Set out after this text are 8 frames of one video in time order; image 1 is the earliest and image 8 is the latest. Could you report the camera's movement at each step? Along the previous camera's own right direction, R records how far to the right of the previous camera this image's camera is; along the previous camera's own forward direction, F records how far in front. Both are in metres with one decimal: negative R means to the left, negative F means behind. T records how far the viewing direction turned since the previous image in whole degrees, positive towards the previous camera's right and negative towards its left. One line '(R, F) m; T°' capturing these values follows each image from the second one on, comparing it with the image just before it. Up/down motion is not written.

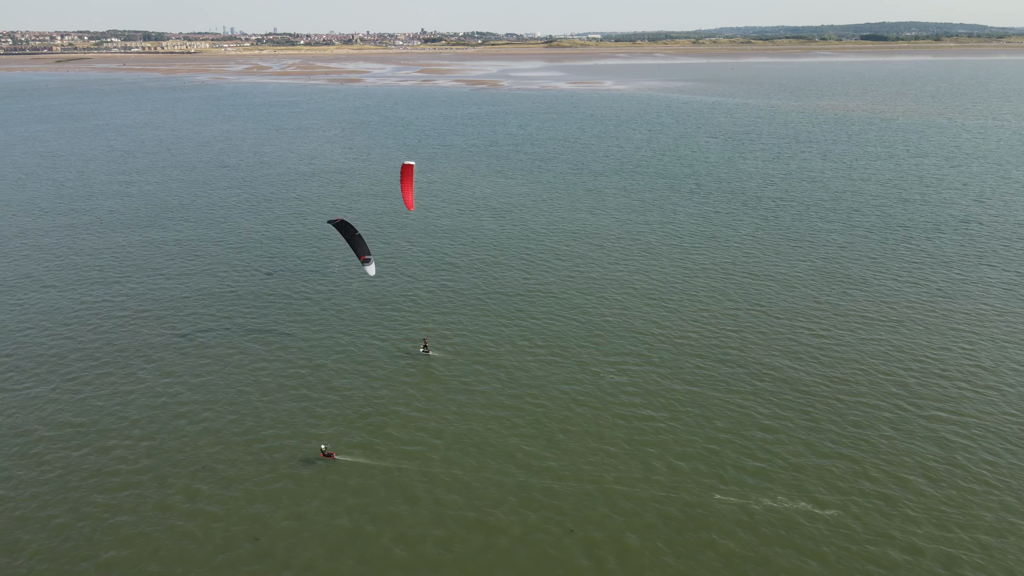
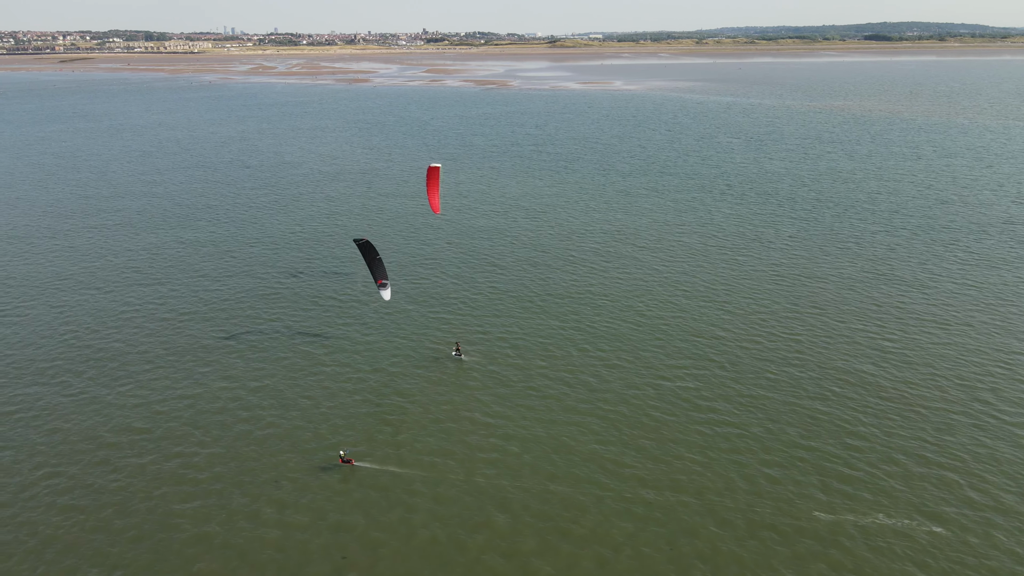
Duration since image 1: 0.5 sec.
(-2.9, +0.6) m; 0°
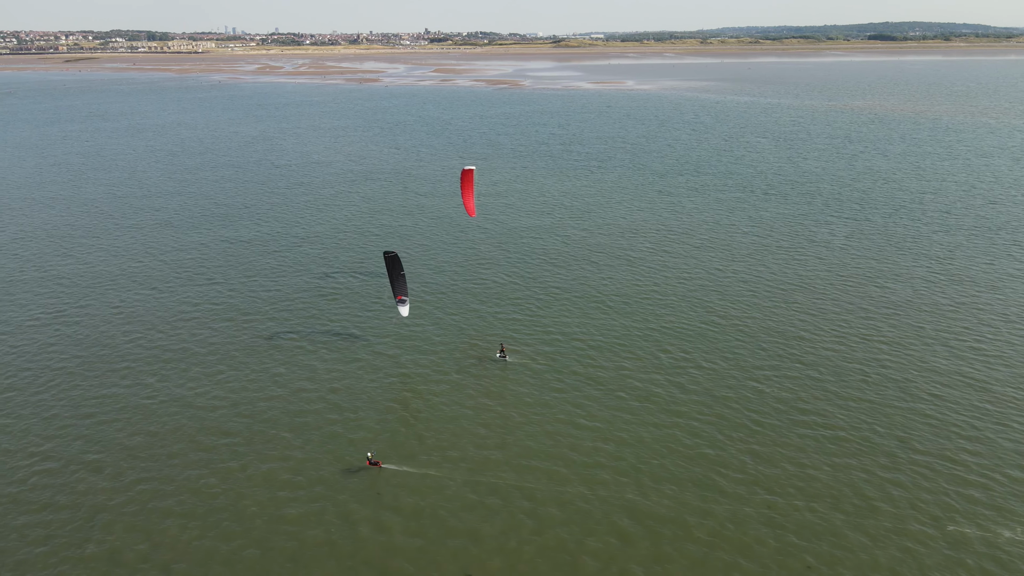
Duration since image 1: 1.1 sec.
(-3.7, +0.5) m; 0°
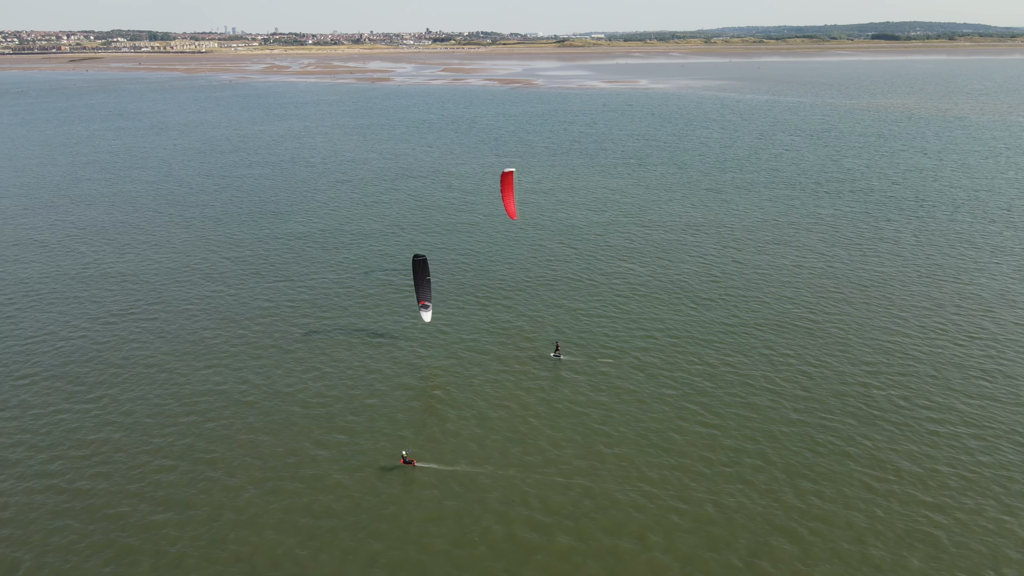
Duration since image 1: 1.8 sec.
(-4.6, +0.5) m; 0°
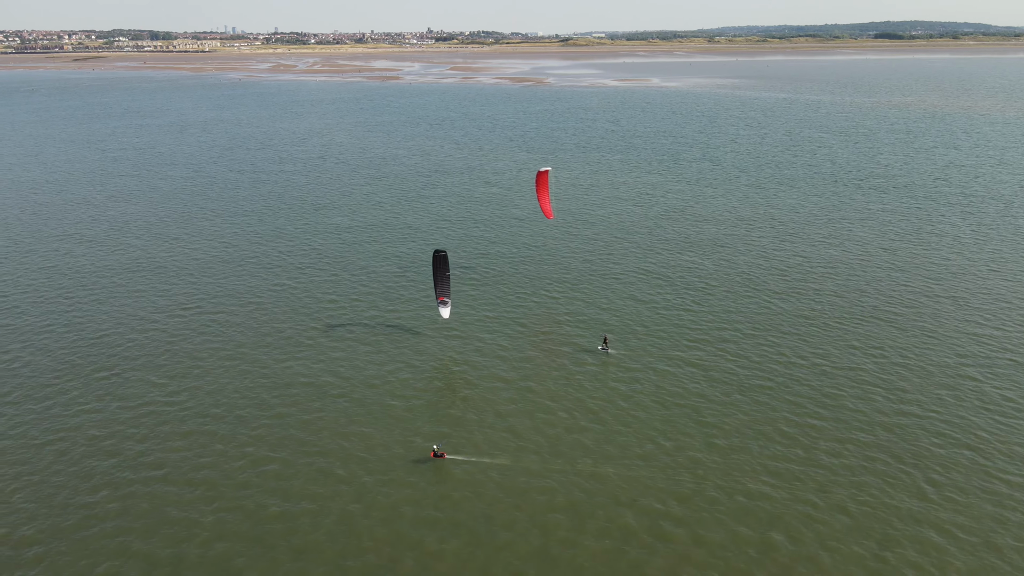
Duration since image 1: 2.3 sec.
(-3.9, +0.3) m; 0°
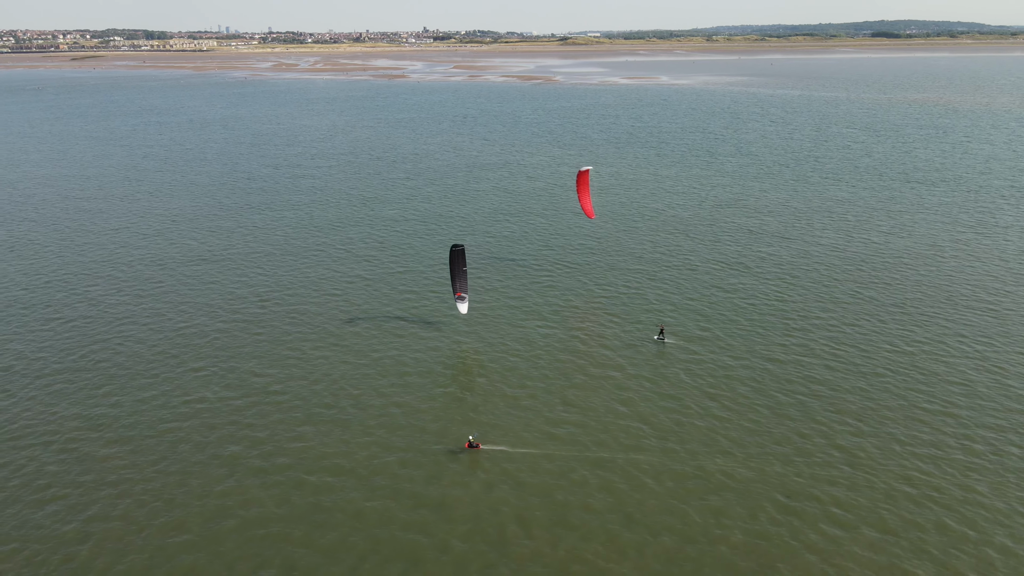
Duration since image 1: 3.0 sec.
(-4.8, +0.2) m; 0°
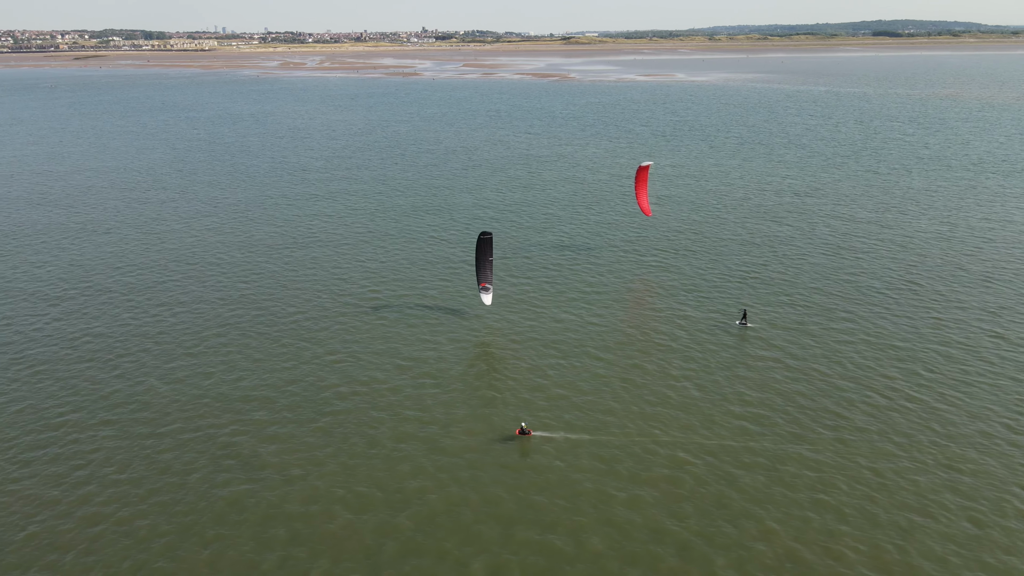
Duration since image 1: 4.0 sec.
(-6.4, +0.7) m; 0°
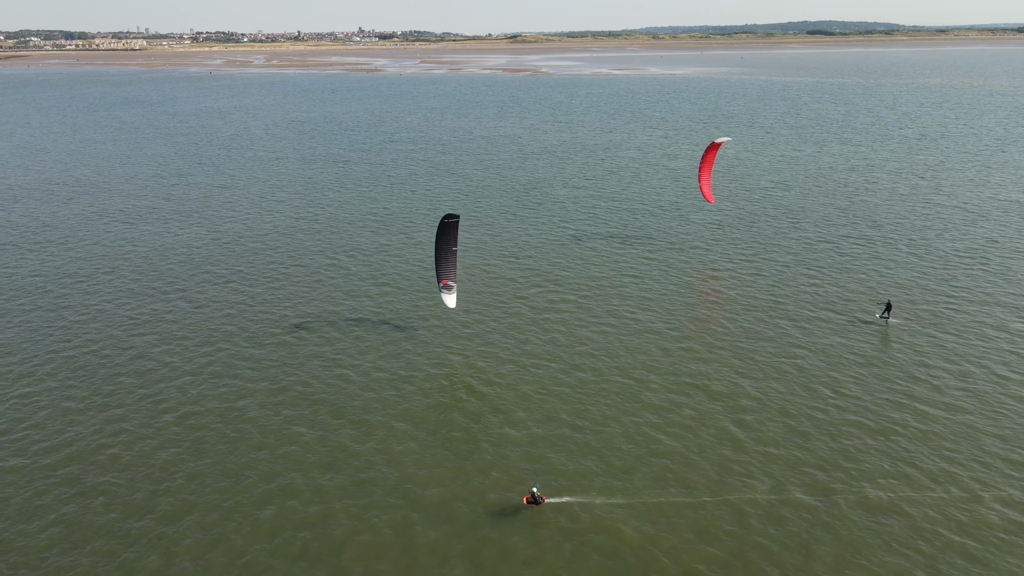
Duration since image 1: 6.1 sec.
(-12.1, +6.7) m; +4°
